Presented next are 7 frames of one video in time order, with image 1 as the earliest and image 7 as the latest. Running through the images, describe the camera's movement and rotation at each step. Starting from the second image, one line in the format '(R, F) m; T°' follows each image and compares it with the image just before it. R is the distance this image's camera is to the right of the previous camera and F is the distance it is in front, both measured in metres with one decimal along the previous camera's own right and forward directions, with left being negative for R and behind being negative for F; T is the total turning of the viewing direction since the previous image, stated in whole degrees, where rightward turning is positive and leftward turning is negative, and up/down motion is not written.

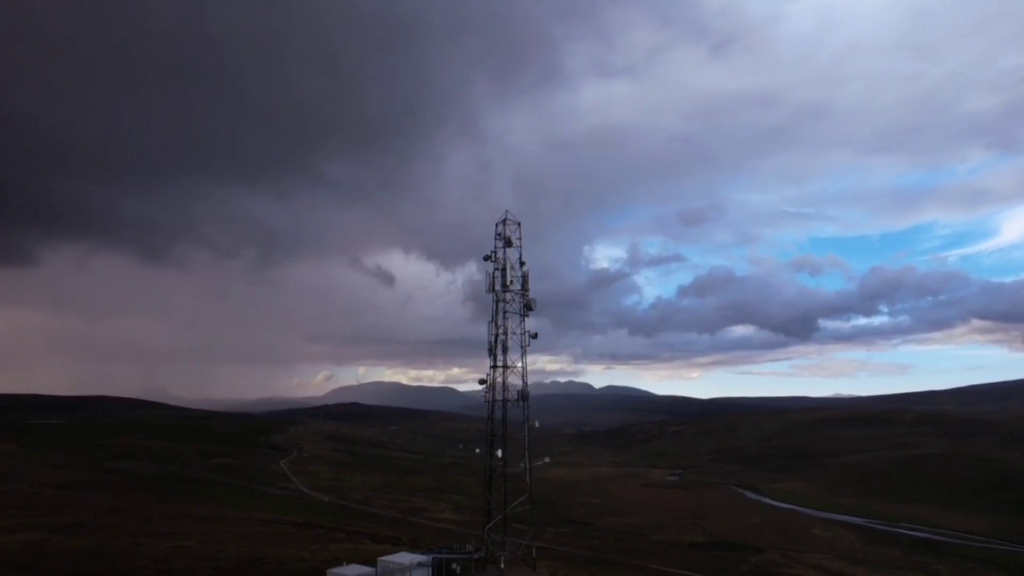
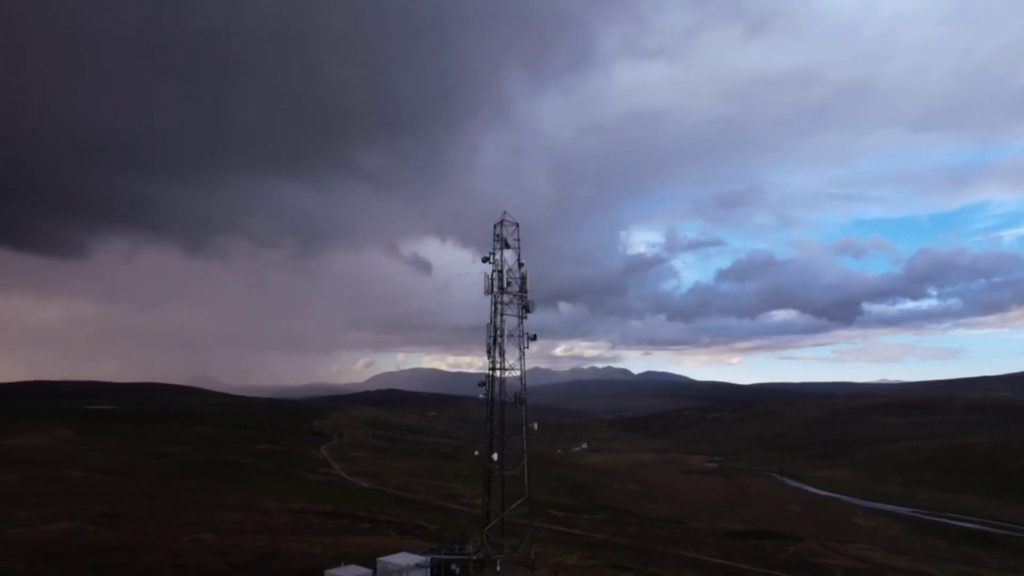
(+0.4, +0.2) m; -3°
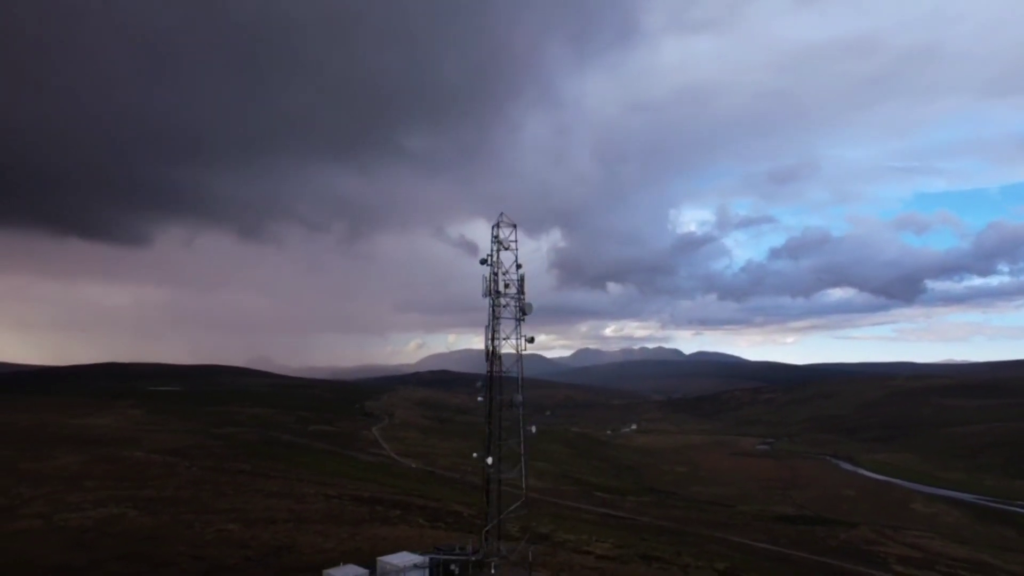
(+0.7, +0.1) m; -4°
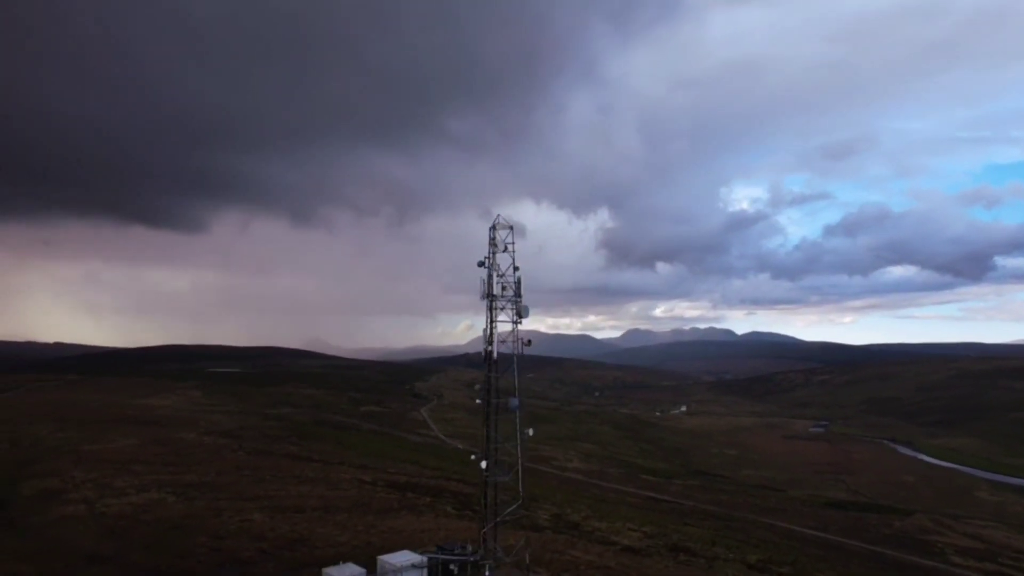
(+0.7, +0.1) m; -4°
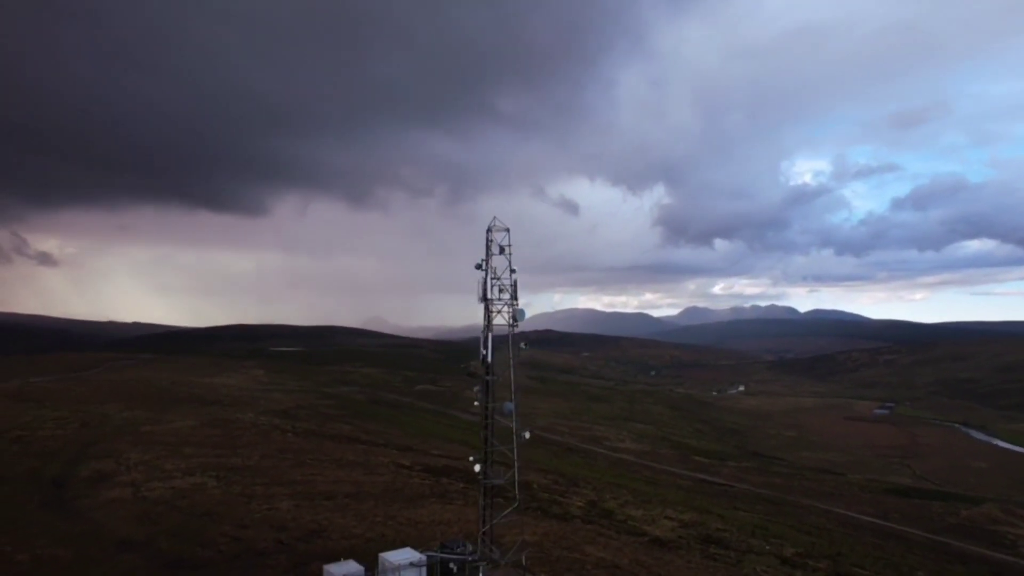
(+0.8, +0.1) m; -5°
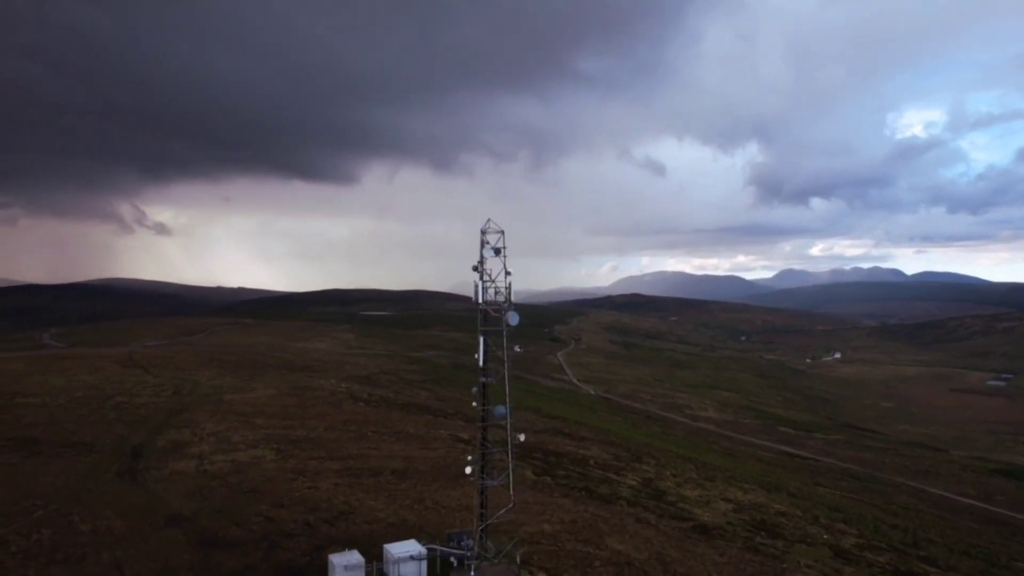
(+1.2, +0.2) m; -7°
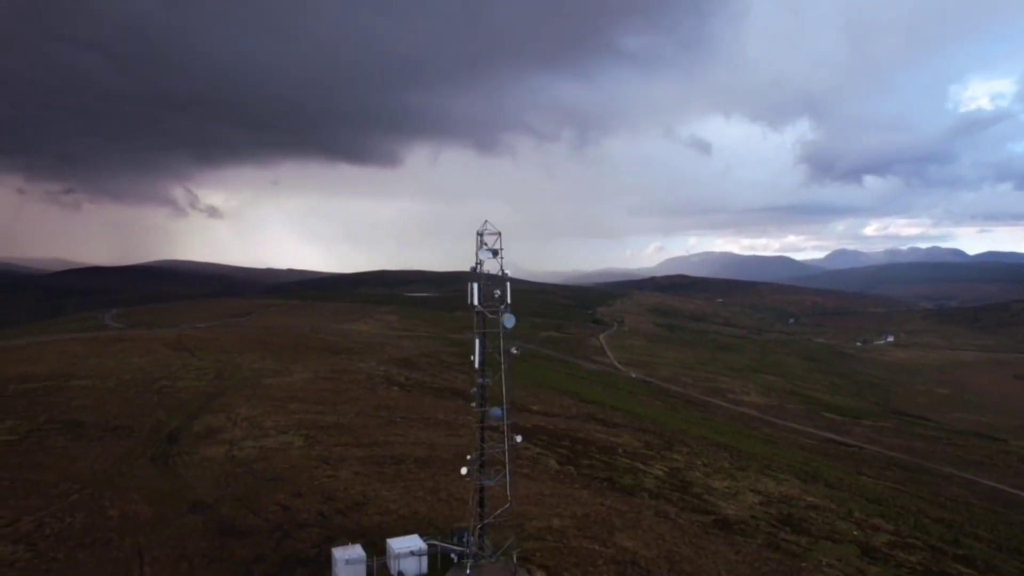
(+0.6, +0.1) m; -4°
